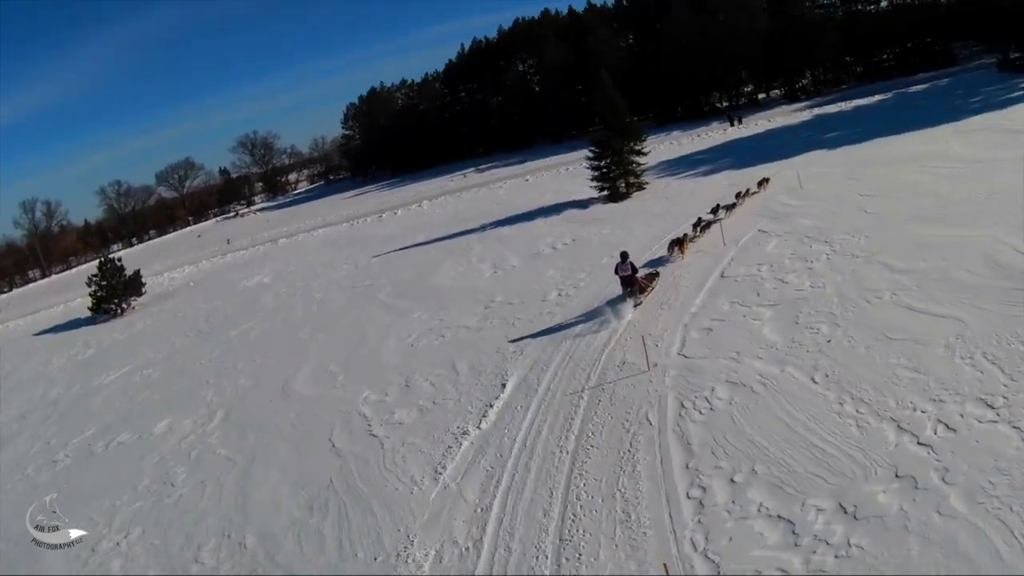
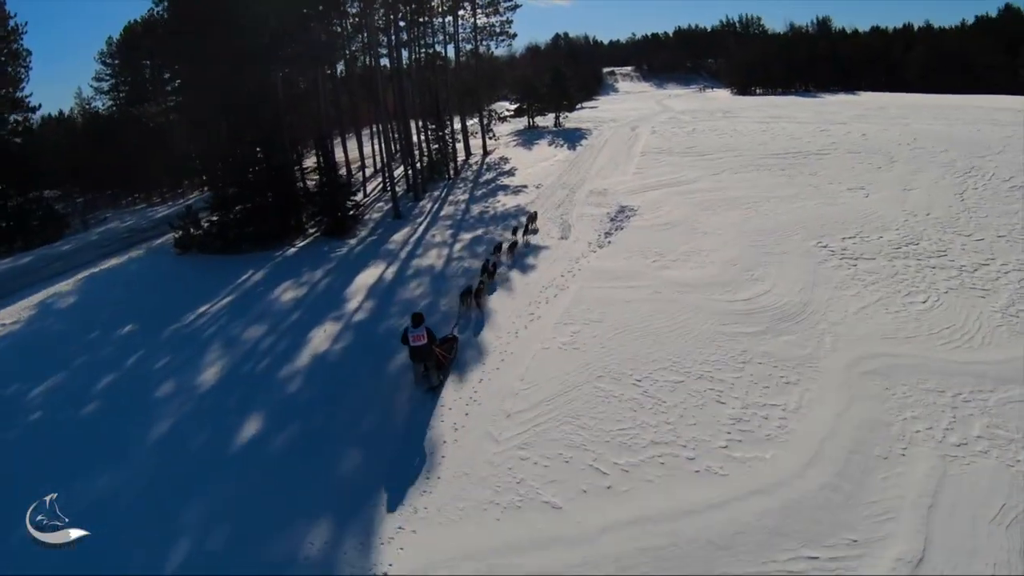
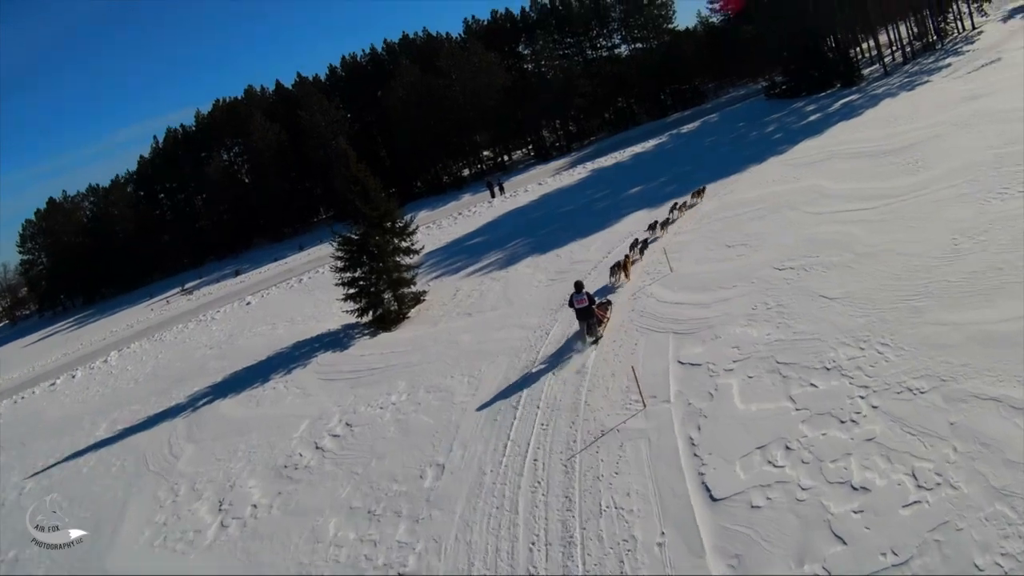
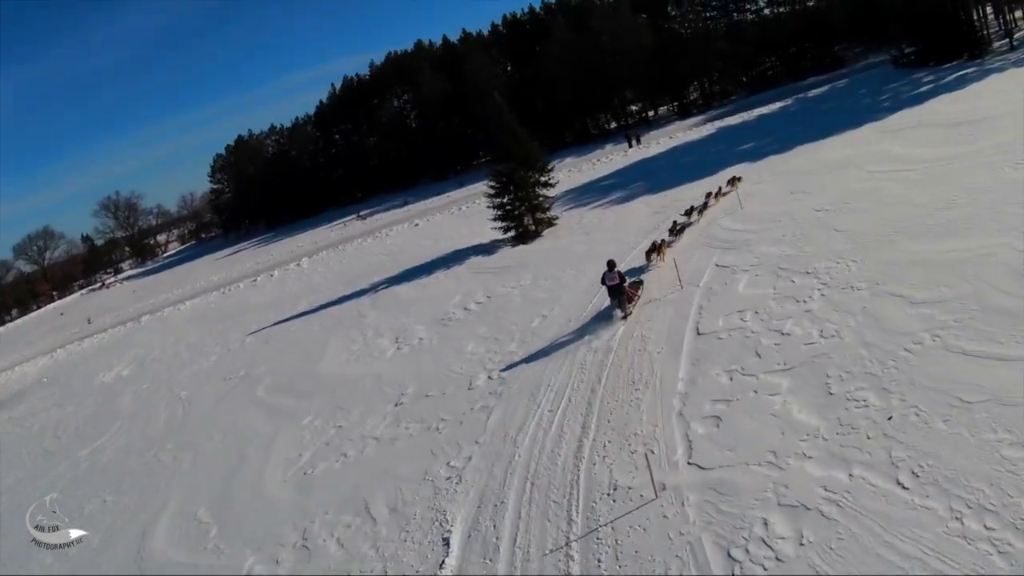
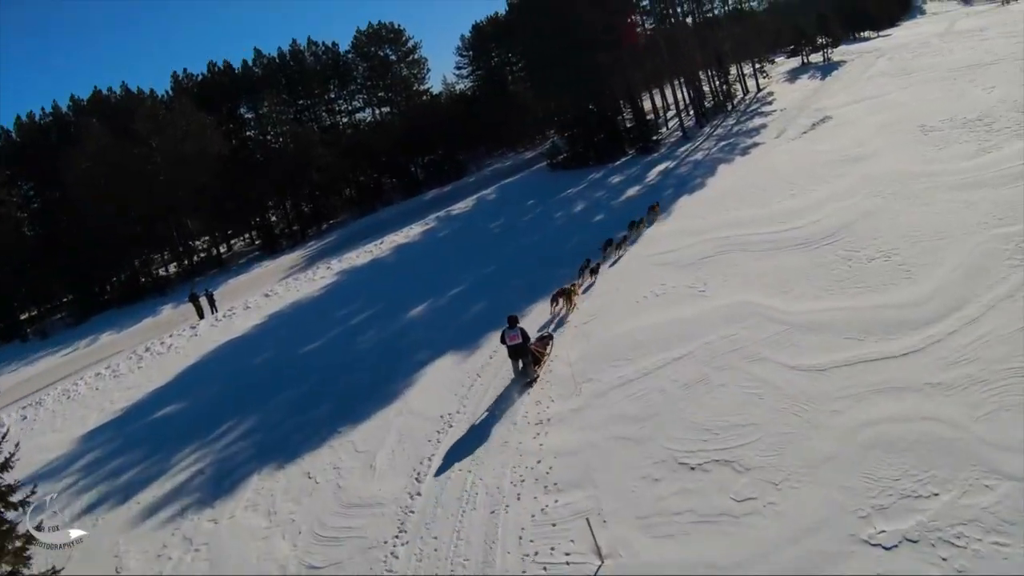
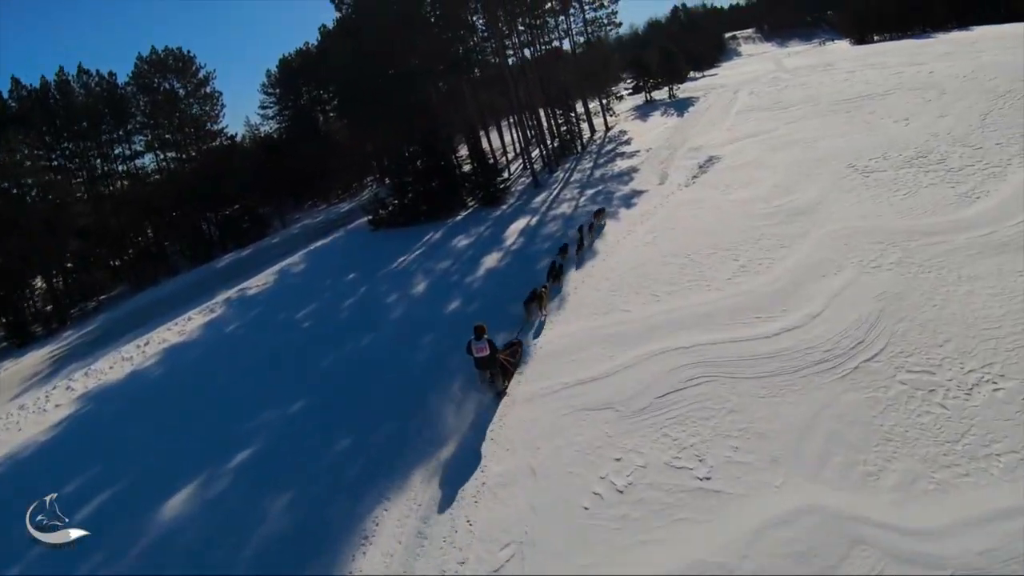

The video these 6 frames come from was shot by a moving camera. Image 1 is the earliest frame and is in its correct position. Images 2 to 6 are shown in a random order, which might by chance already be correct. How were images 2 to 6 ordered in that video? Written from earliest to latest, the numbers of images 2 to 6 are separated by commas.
4, 3, 5, 6, 2
